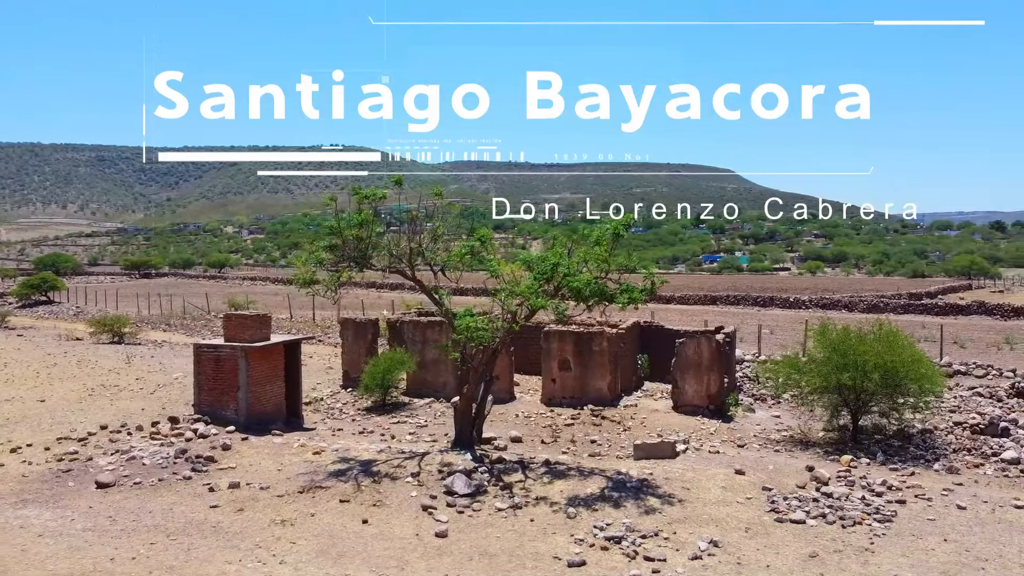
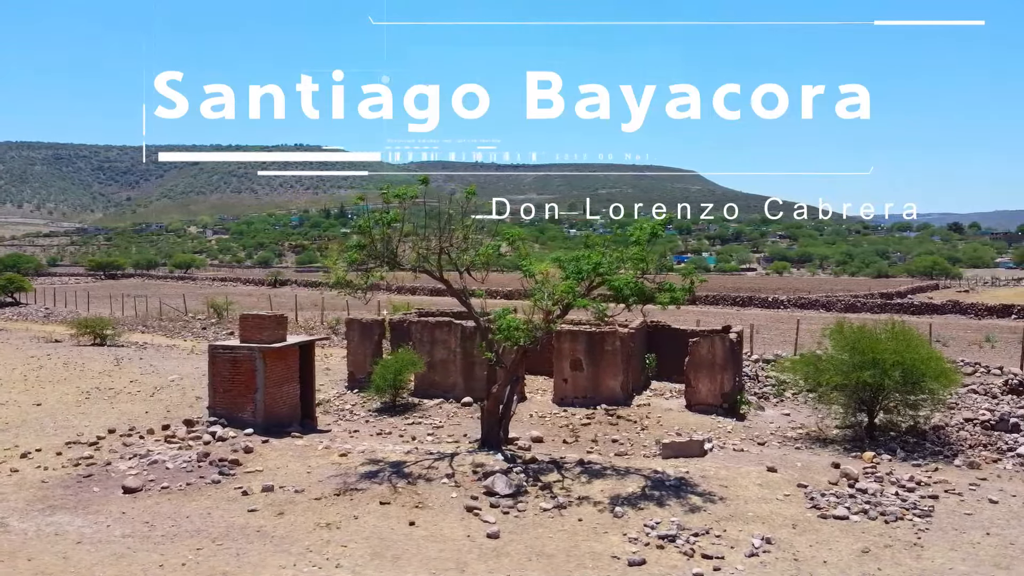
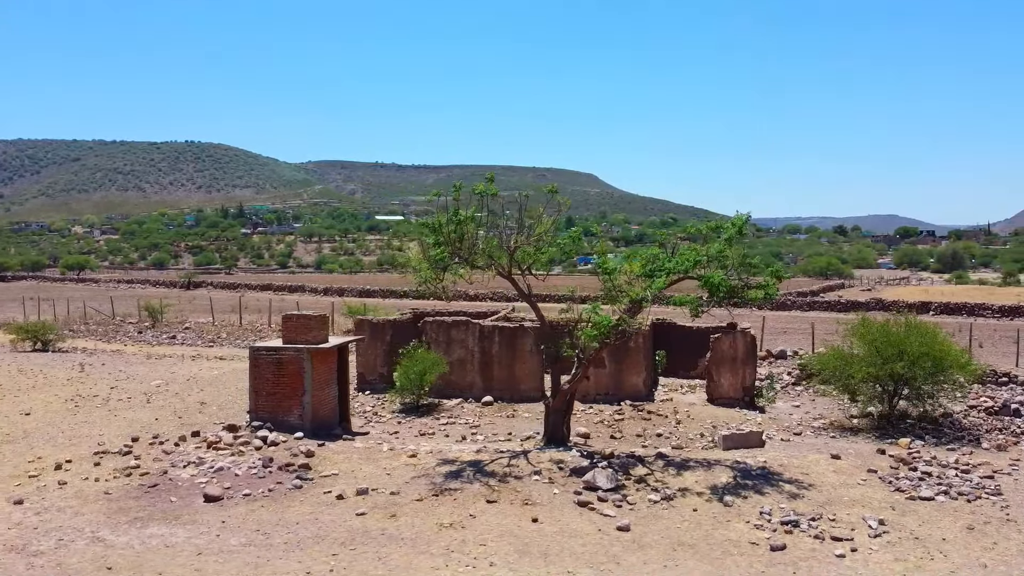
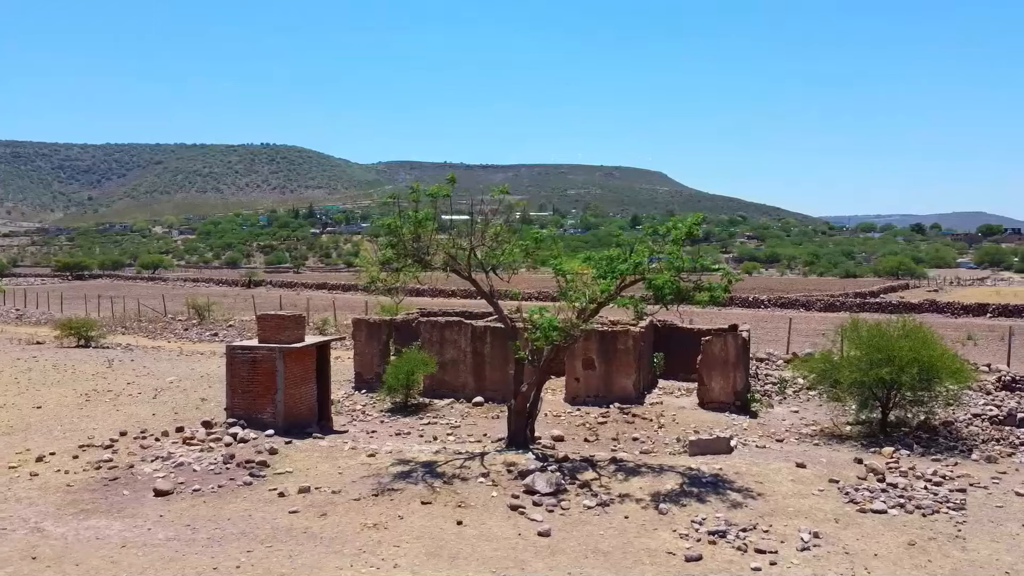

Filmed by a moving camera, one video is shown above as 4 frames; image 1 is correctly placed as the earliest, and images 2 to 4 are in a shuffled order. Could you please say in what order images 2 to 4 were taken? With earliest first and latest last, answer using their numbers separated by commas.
2, 4, 3
